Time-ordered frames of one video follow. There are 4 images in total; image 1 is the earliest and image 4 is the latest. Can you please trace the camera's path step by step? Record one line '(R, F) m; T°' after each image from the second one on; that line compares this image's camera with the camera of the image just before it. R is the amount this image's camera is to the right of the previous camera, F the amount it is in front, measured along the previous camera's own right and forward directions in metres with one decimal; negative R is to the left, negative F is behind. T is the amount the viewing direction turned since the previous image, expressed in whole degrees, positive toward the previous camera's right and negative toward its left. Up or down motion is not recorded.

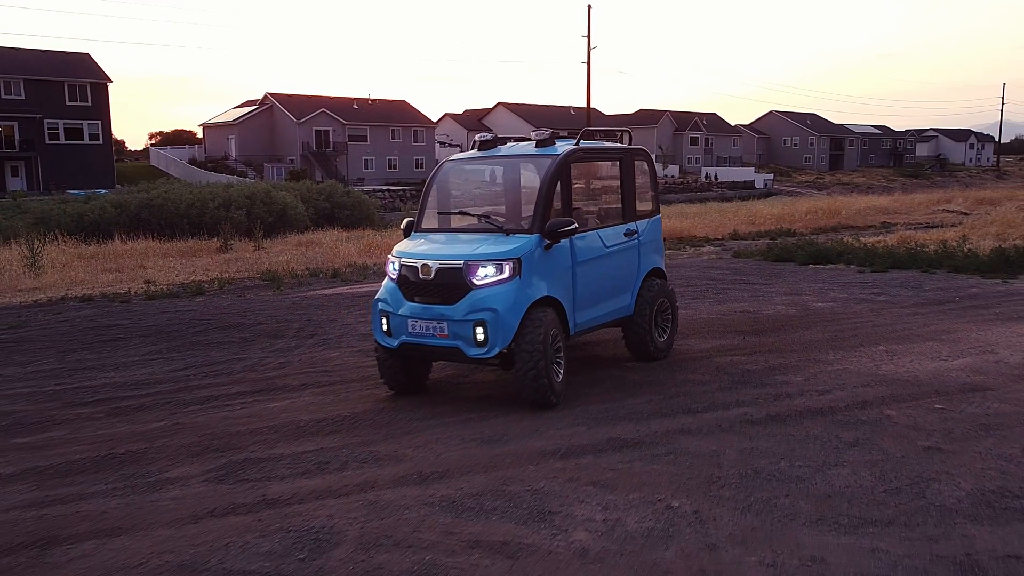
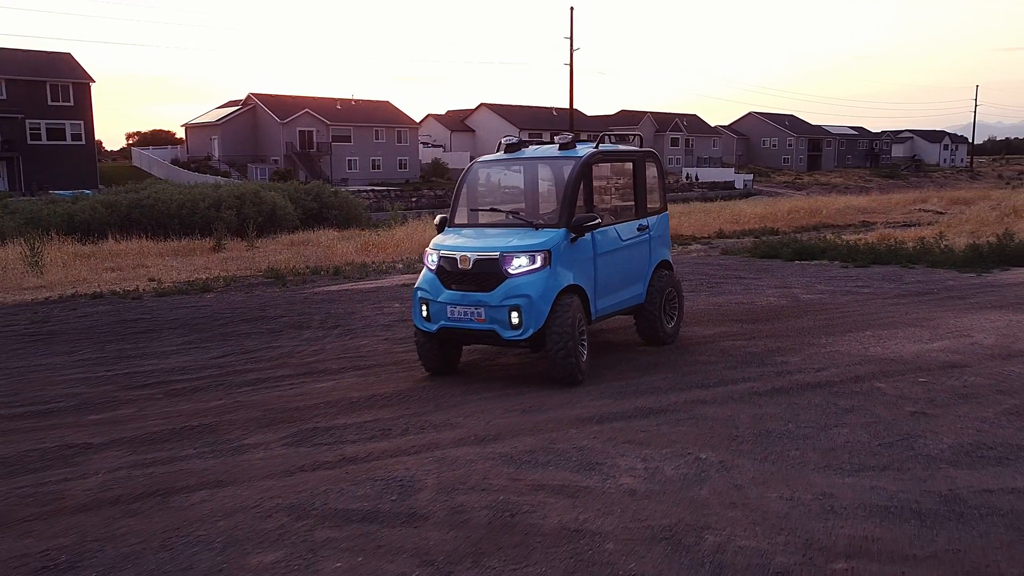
(-0.4, -0.7) m; +1°
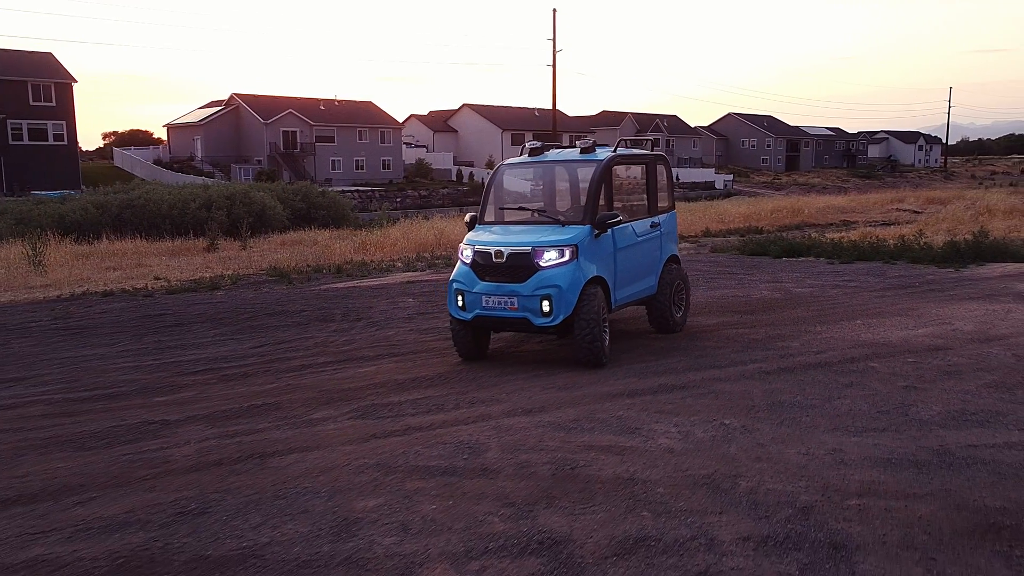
(-0.4, -0.7) m; +1°
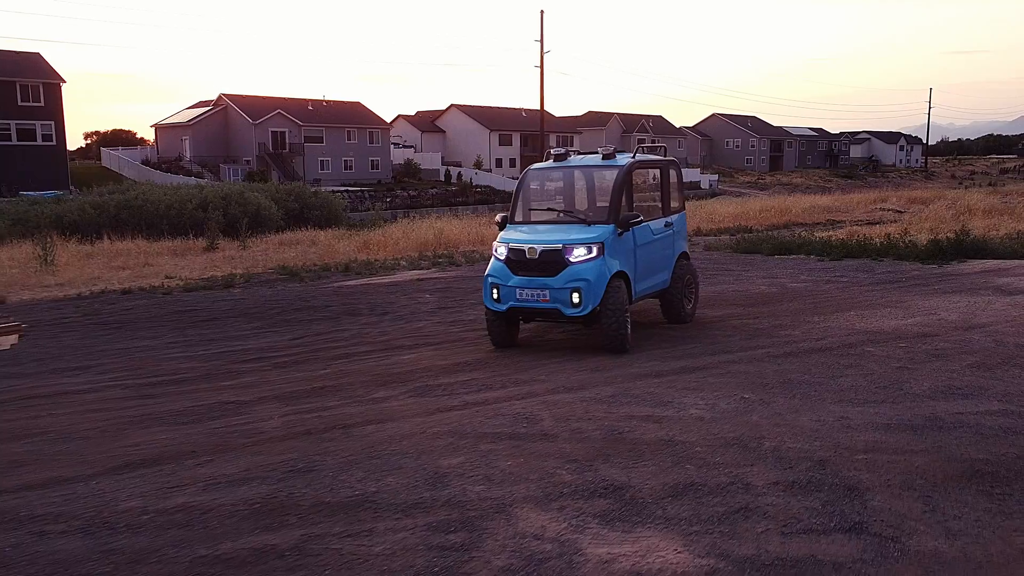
(-0.5, -0.8) m; +1°
